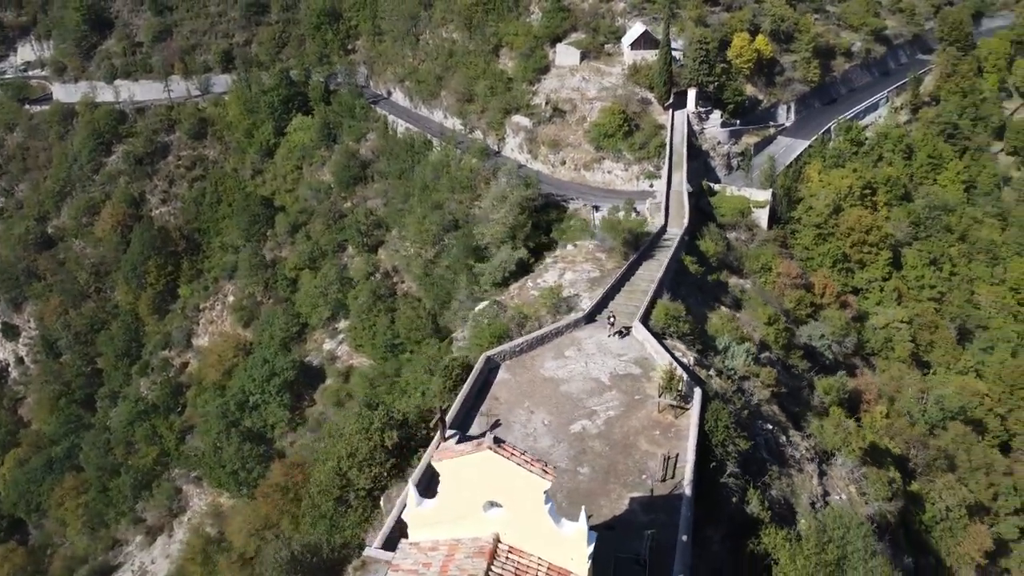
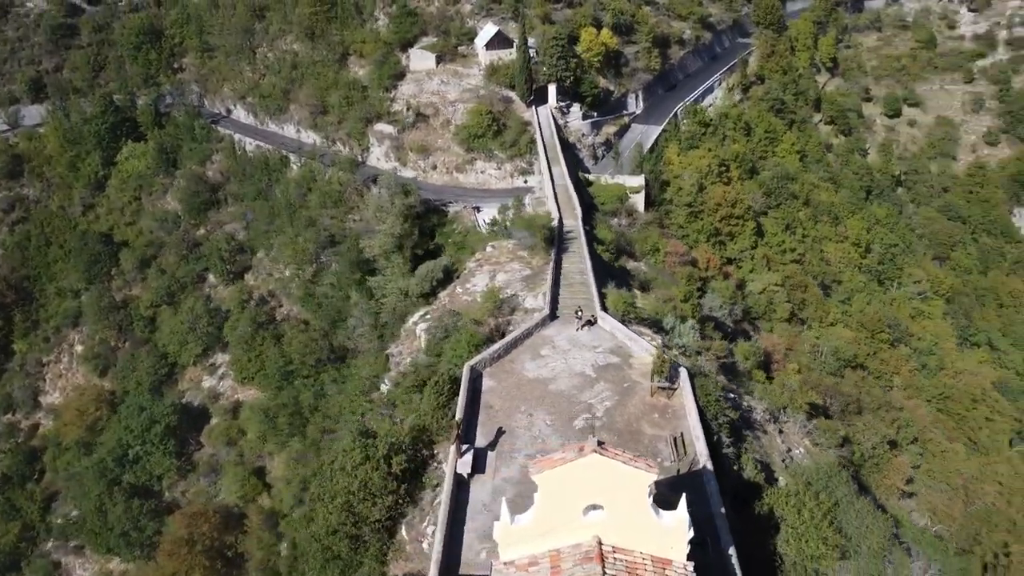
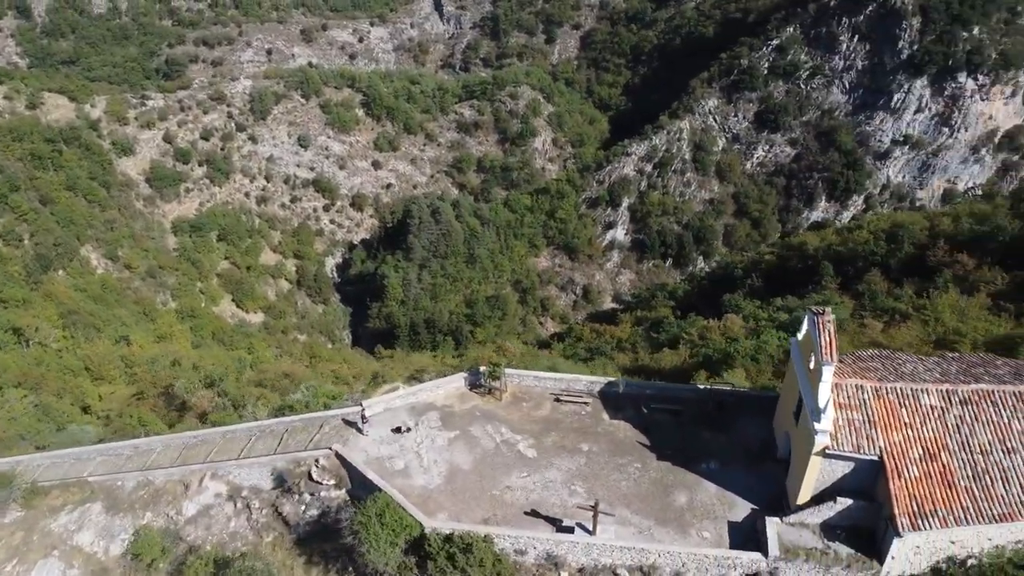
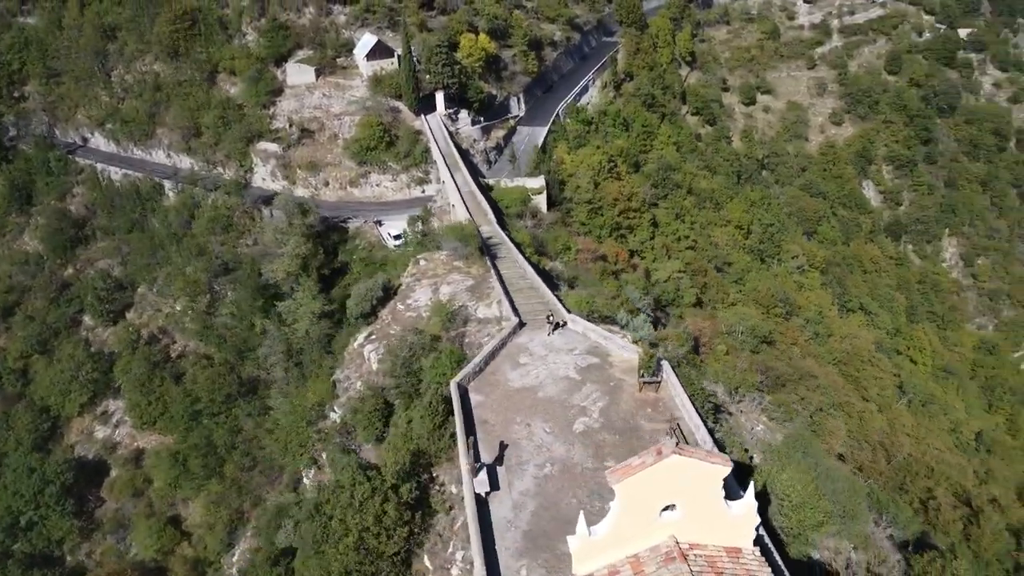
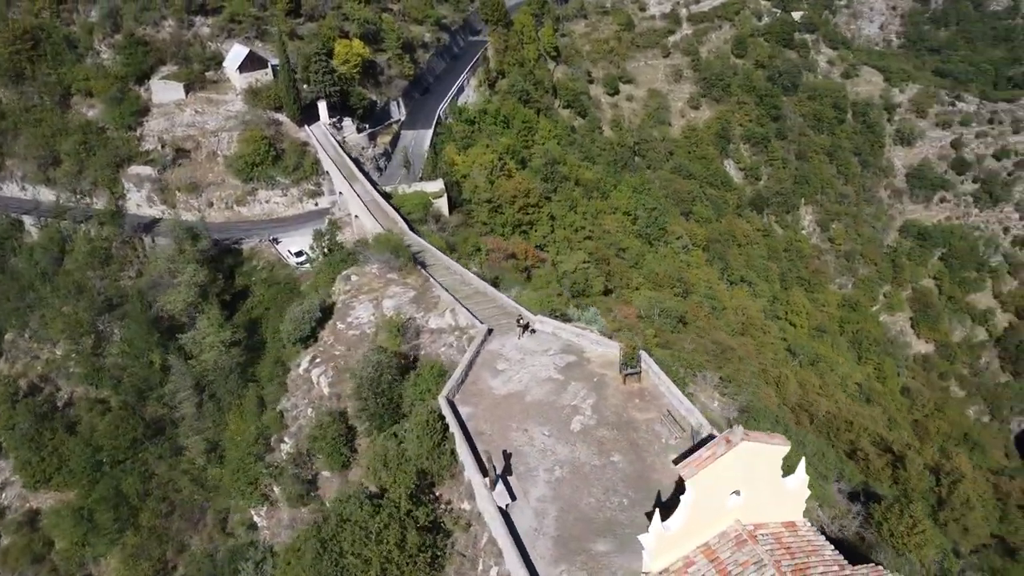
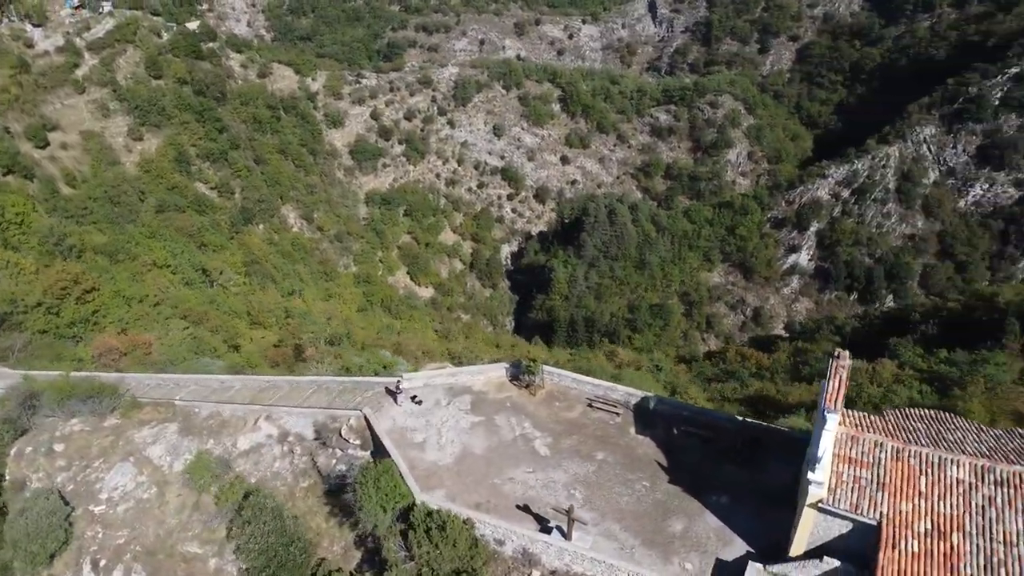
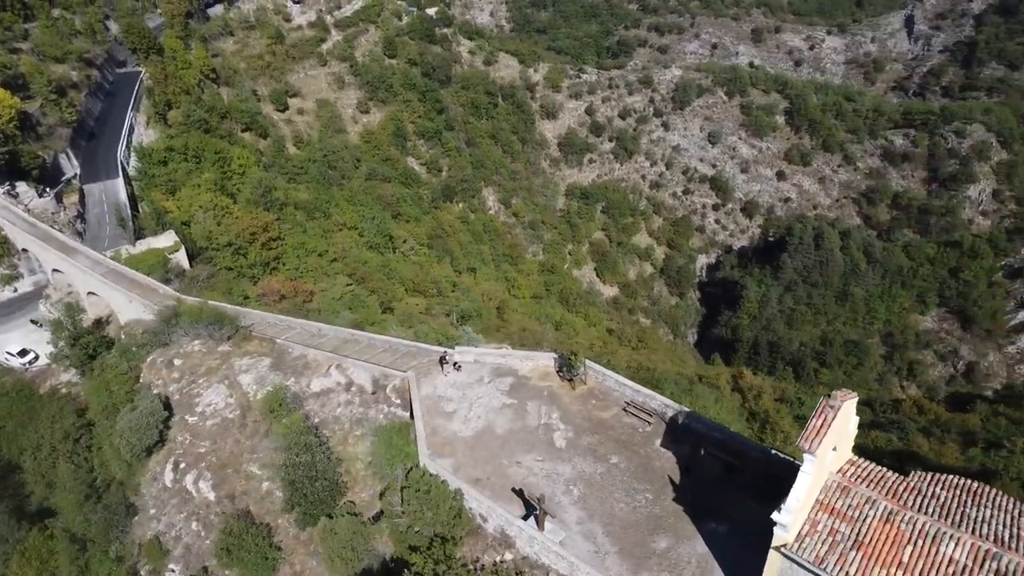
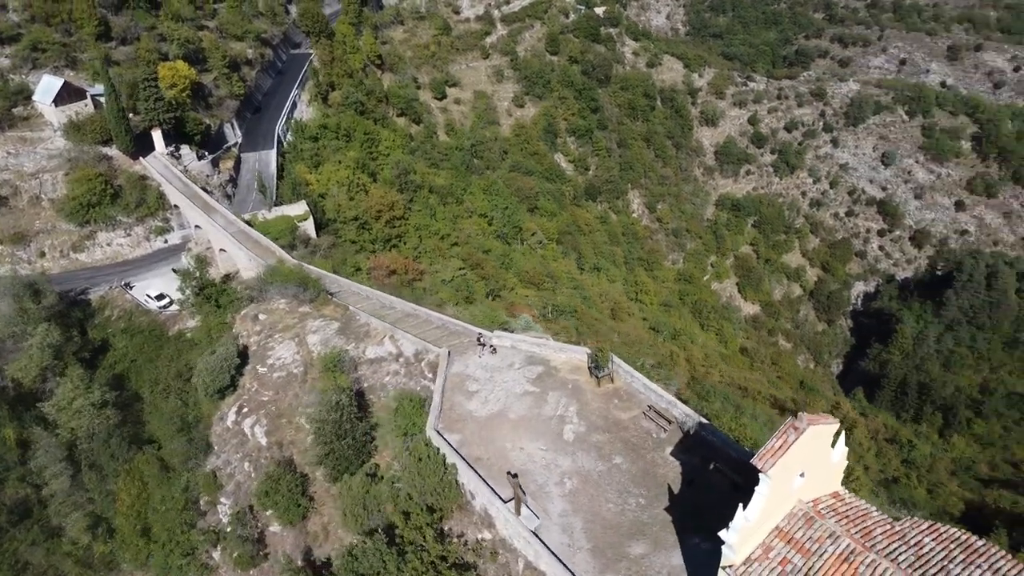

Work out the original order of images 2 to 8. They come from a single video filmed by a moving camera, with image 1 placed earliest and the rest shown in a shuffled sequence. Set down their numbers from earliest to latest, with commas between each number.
2, 4, 5, 8, 7, 6, 3
